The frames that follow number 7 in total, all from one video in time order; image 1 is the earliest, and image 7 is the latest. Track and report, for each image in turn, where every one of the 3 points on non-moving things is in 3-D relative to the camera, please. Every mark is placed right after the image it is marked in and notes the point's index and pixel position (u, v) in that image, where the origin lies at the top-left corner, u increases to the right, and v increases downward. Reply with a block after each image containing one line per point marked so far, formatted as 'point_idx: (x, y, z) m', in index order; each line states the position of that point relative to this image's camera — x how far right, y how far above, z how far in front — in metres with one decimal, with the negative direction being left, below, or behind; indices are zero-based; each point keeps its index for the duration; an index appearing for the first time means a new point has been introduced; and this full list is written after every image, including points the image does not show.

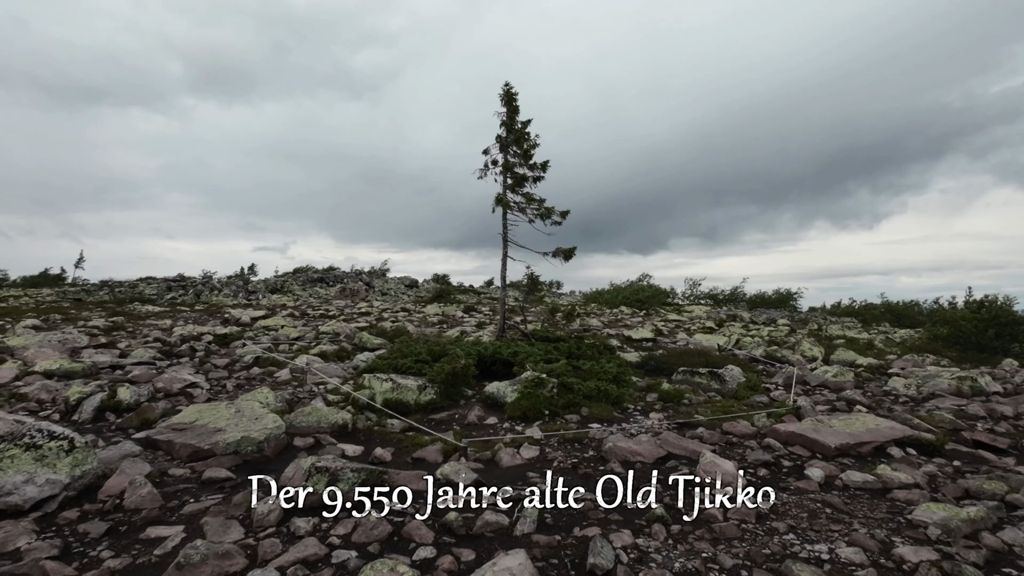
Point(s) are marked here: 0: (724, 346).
0: (+6.6, -1.8, +17.2) m
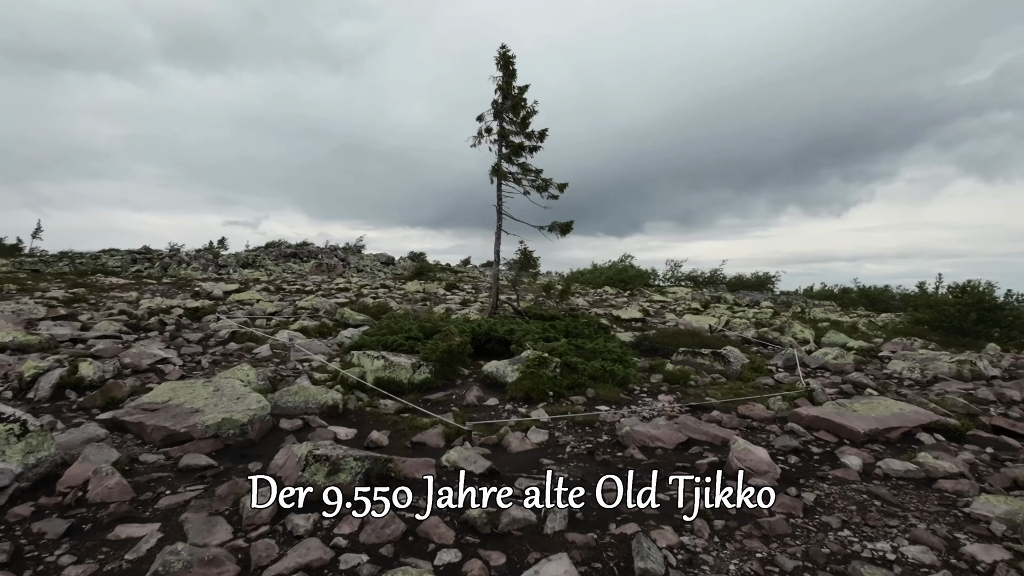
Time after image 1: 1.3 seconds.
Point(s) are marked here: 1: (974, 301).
0: (+6.2, -1.2, +17.0) m
1: (+15.0, -0.4, +18.1) m
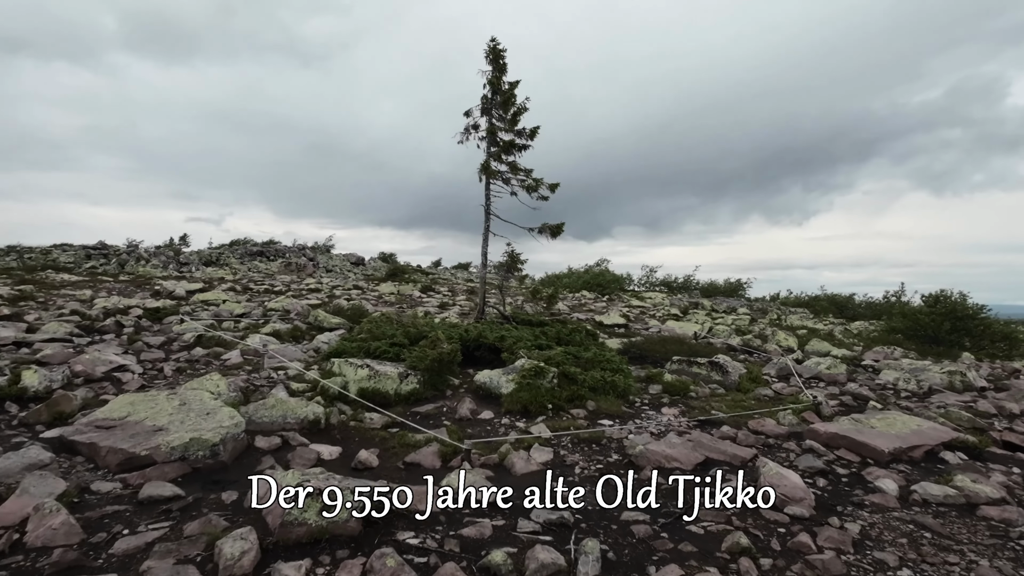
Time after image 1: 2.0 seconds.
0: (+5.6, -1.4, +16.8) m
1: (+14.4, -0.8, +18.4) m
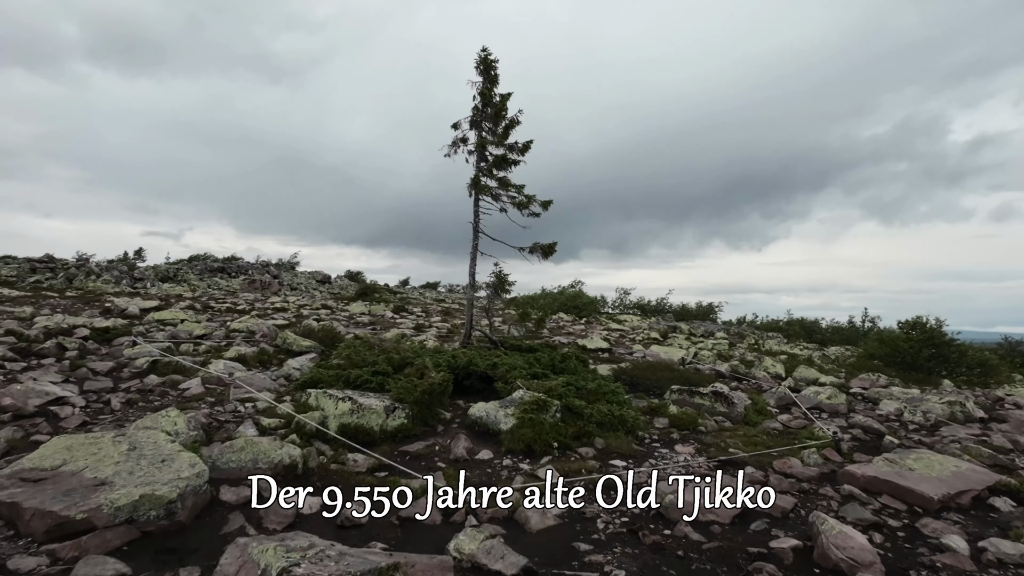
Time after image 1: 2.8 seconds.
0: (+5.0, -2.1, +16.3) m
1: (+13.7, -1.7, +18.5) m
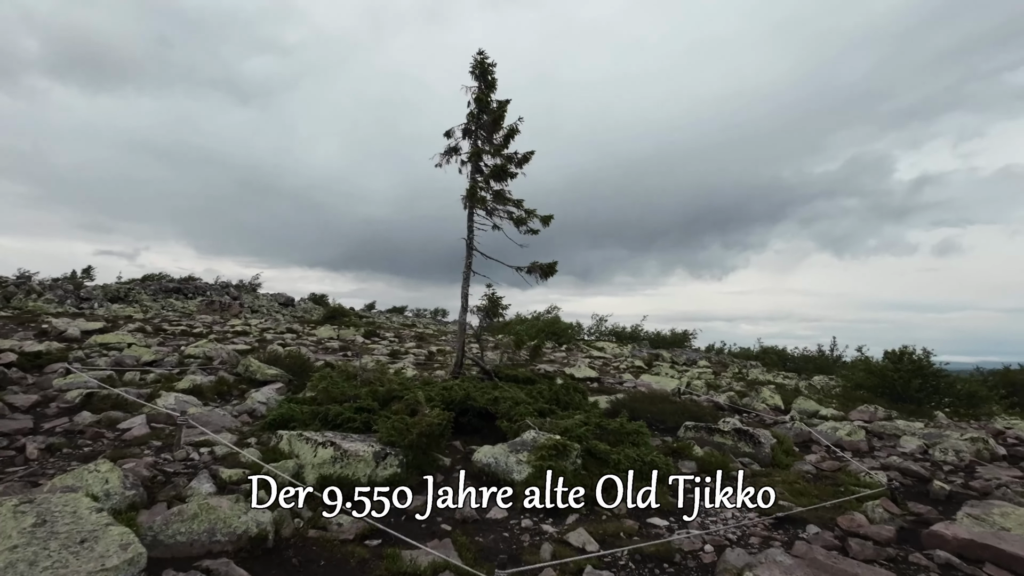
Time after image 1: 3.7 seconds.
0: (+4.6, -2.8, +15.5) m
1: (+13.1, -2.6, +18.2) m
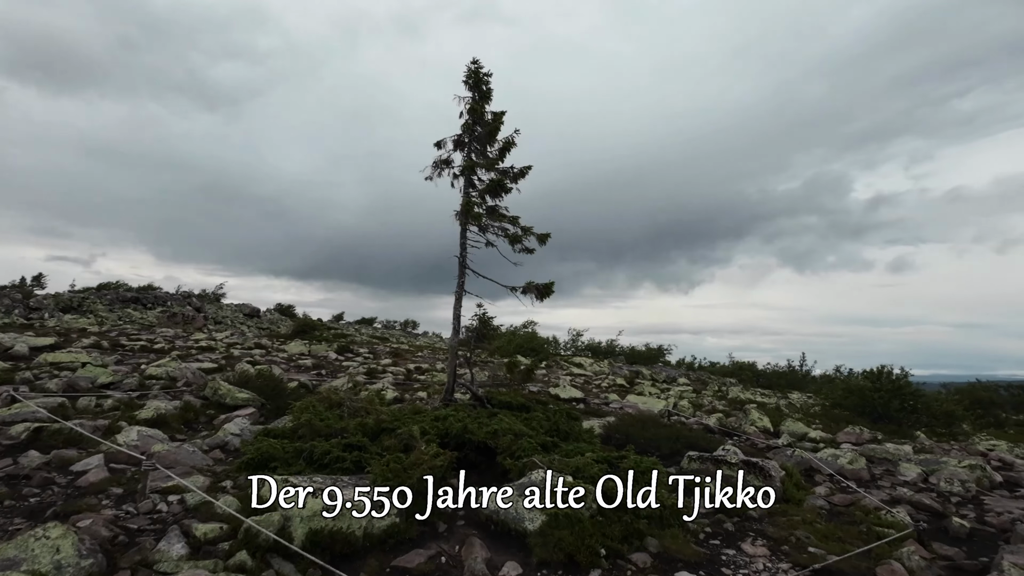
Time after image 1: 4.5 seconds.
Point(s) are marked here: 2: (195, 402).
0: (+4.1, -3.3, +15.2) m
1: (+12.5, -3.3, +18.4) m
2: (-5.7, -2.0, +10.0) m
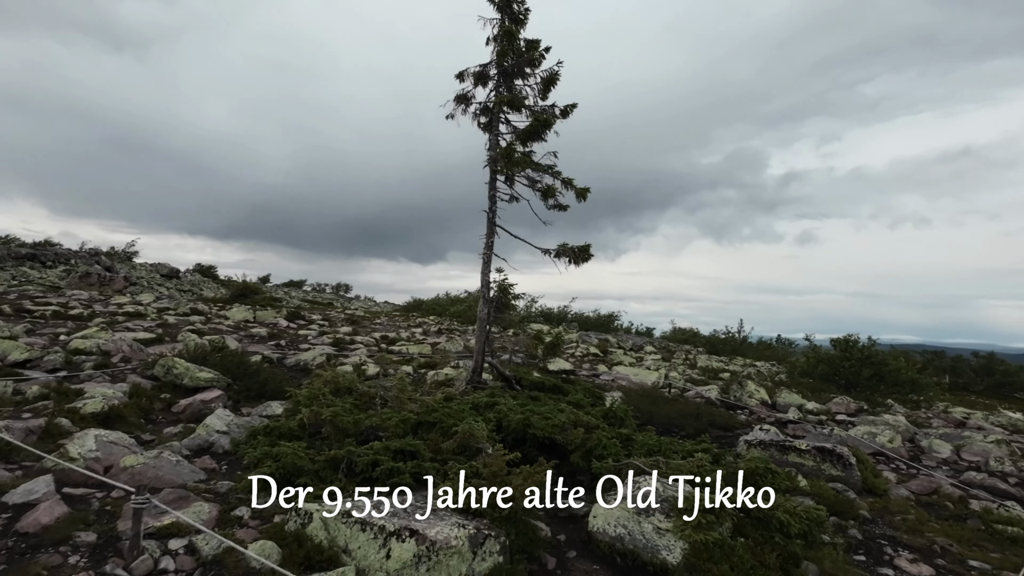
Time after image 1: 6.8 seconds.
0: (+3.8, -2.4, +14.5) m
1: (+11.7, -2.3, +18.7) m
2: (-5.3, -1.4, +8.0) m
